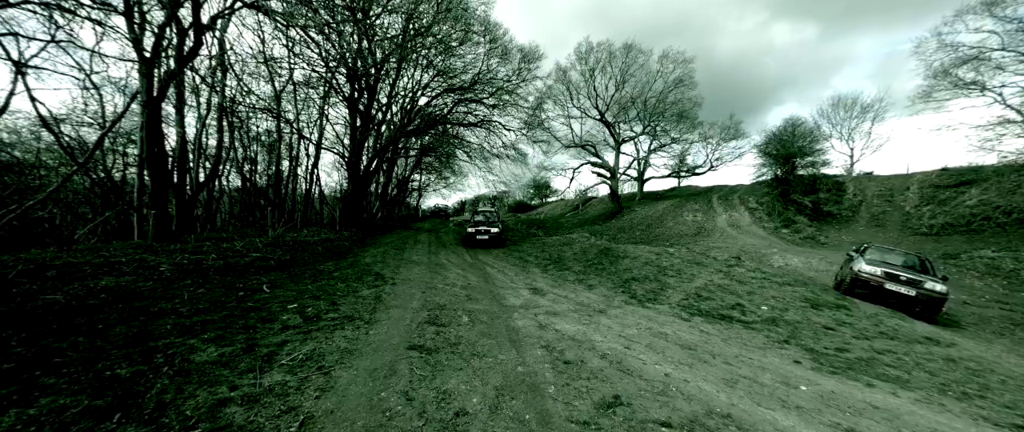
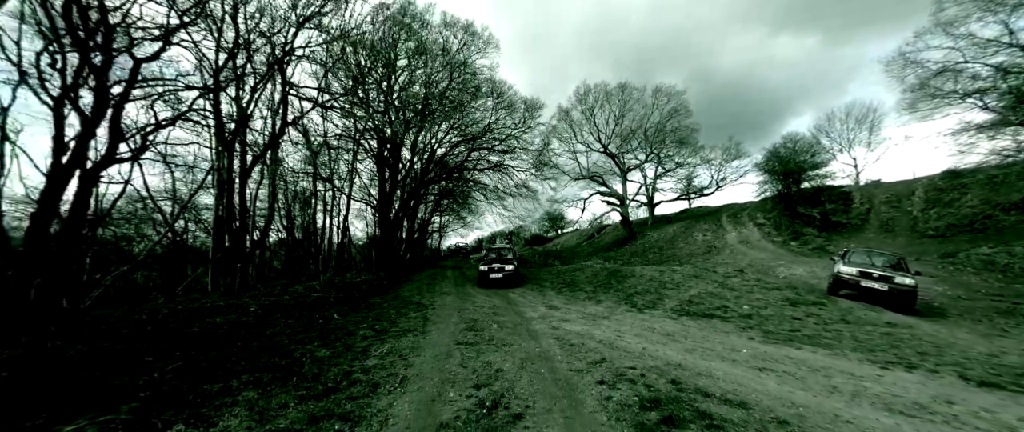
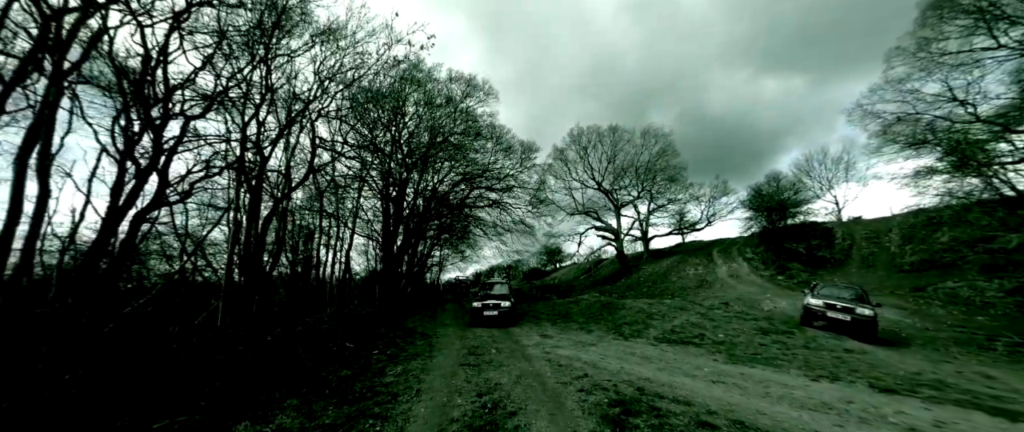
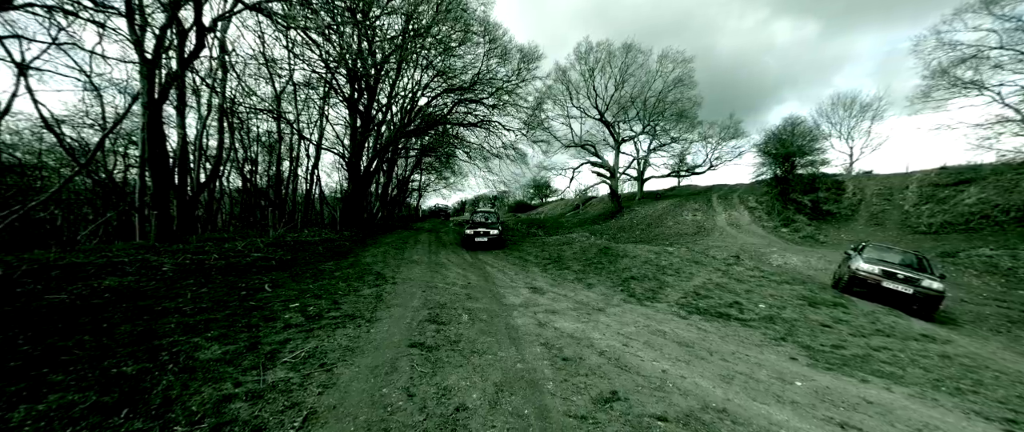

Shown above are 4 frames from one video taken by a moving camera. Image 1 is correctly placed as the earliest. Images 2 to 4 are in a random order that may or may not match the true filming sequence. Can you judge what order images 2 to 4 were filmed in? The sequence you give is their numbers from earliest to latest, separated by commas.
4, 2, 3
